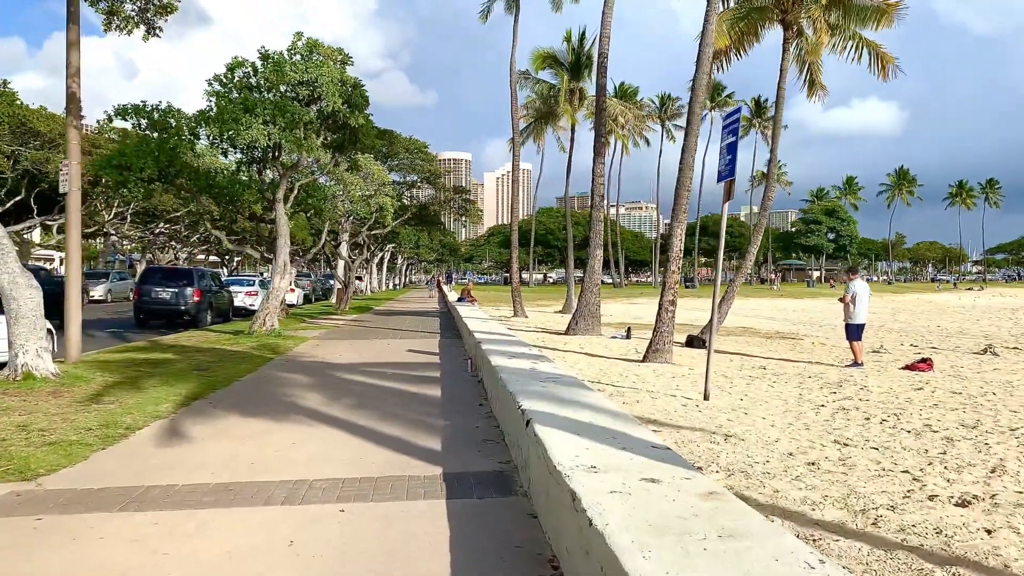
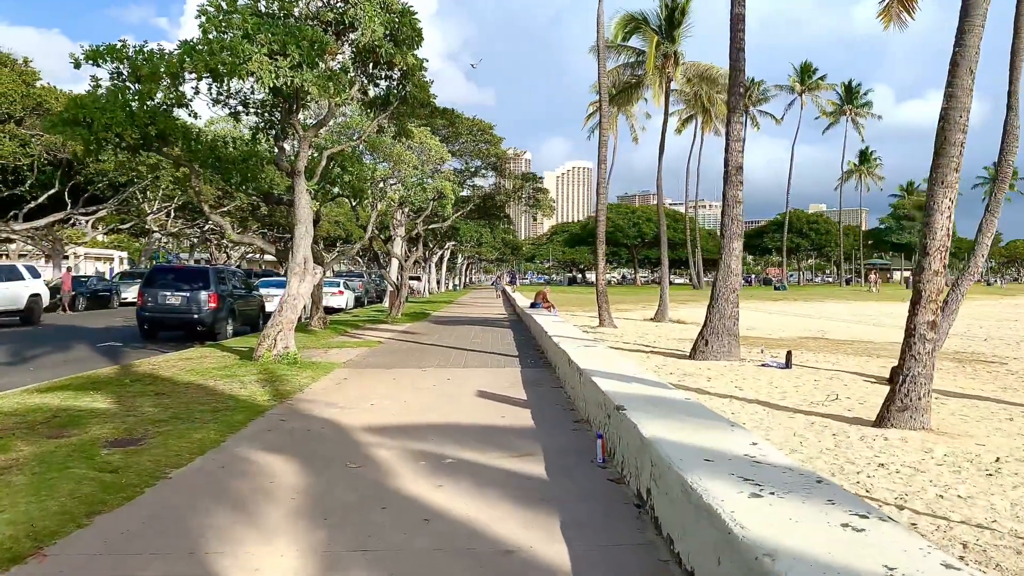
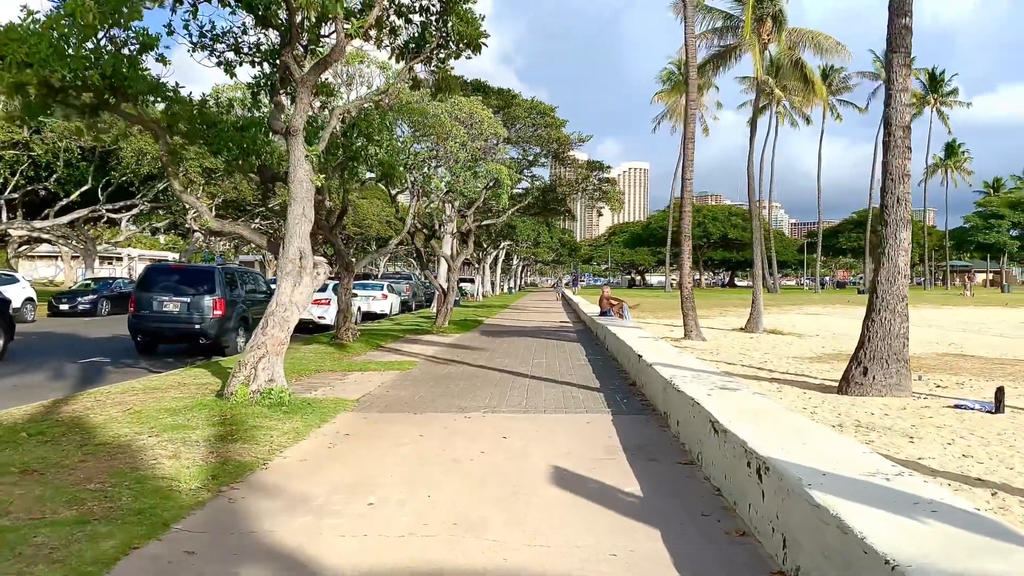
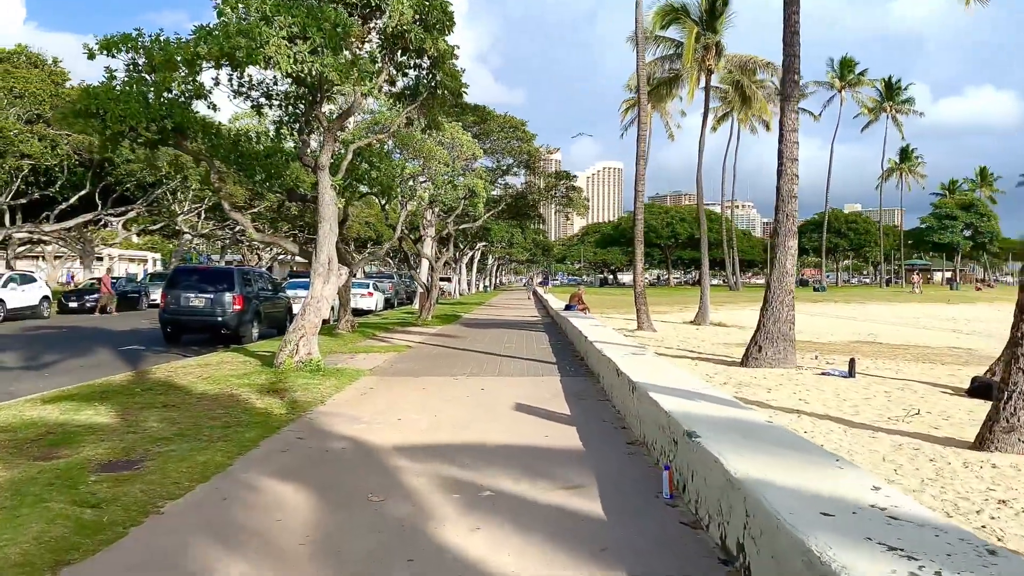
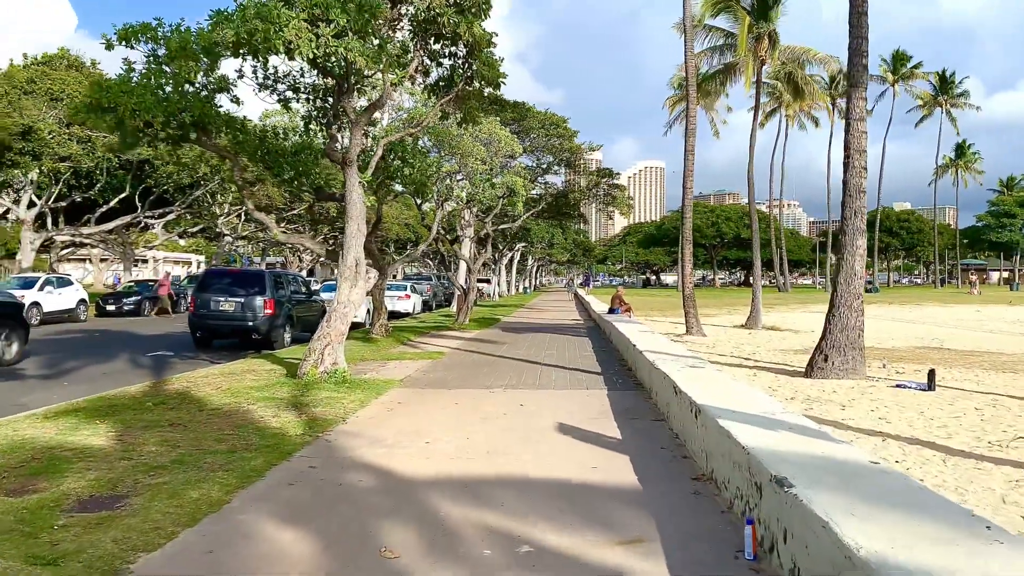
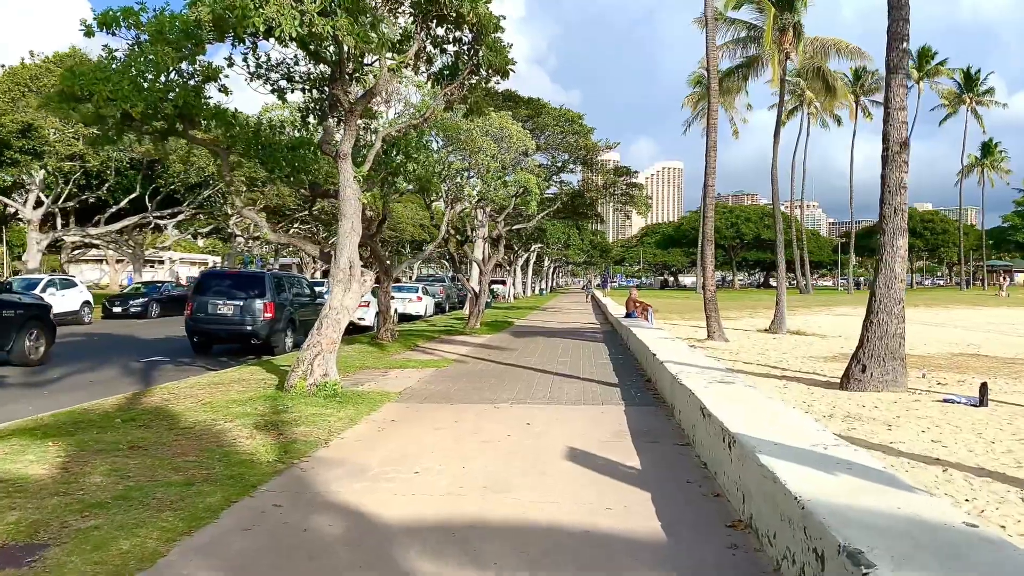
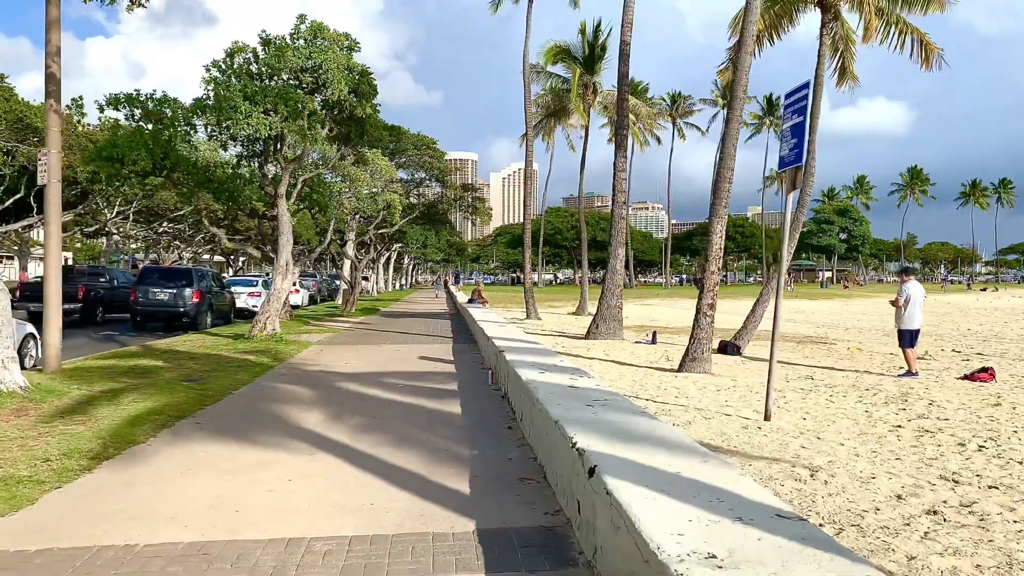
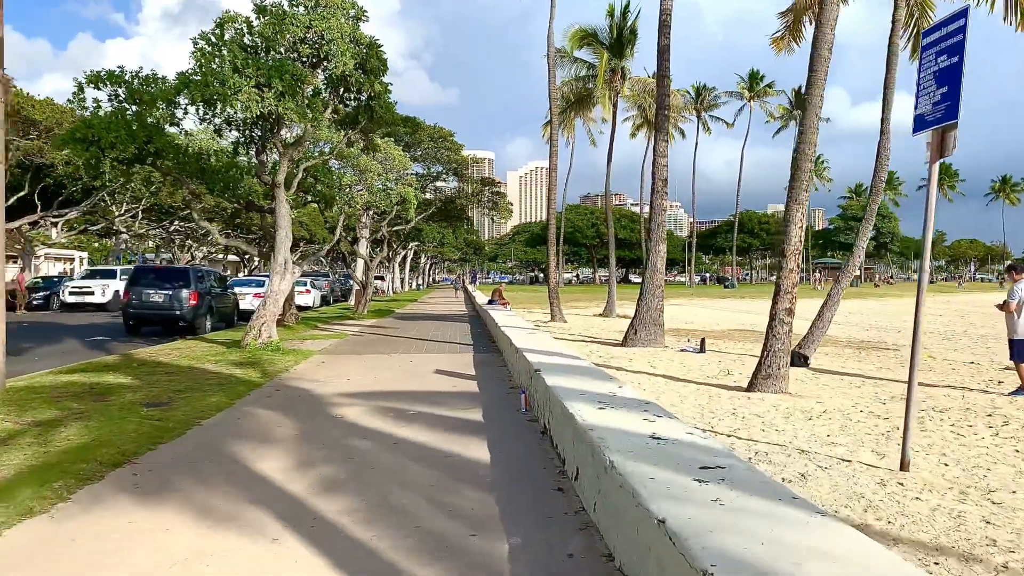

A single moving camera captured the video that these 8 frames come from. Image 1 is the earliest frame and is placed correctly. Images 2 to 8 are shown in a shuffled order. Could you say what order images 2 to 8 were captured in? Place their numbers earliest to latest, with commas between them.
7, 8, 2, 4, 5, 6, 3
